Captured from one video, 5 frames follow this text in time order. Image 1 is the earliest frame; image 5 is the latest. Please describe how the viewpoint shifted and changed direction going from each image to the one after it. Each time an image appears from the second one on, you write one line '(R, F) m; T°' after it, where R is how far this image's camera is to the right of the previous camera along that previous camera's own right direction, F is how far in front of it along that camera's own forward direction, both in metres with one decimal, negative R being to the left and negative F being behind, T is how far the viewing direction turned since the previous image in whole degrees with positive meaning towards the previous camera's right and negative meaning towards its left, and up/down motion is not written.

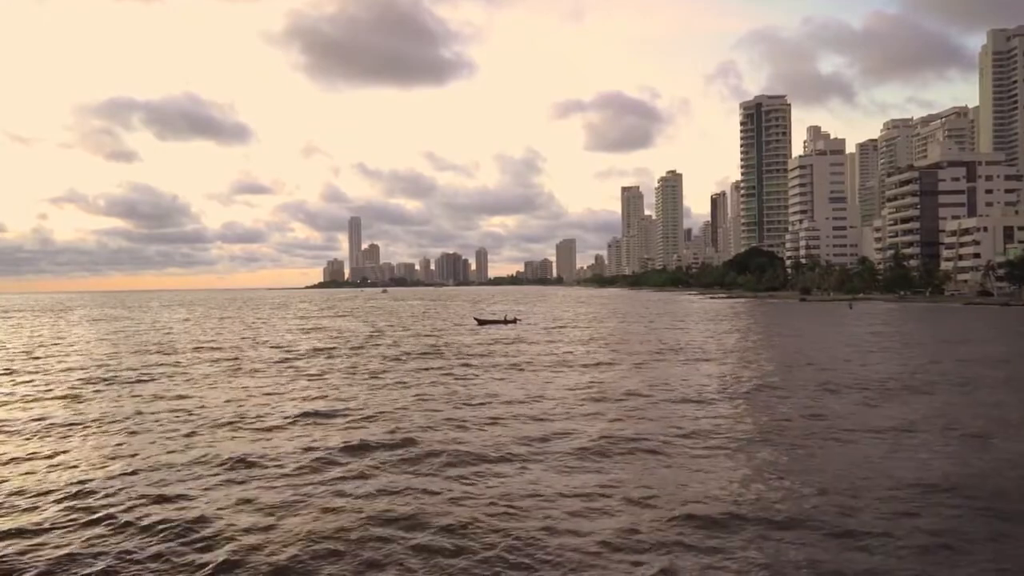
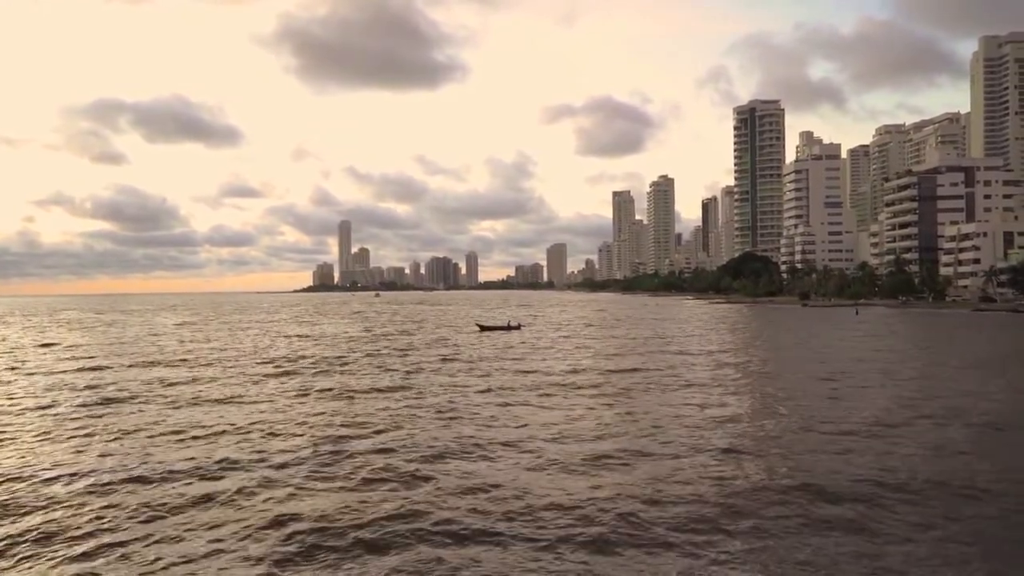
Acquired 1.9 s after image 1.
(-1.1, +1.8) m; +1°
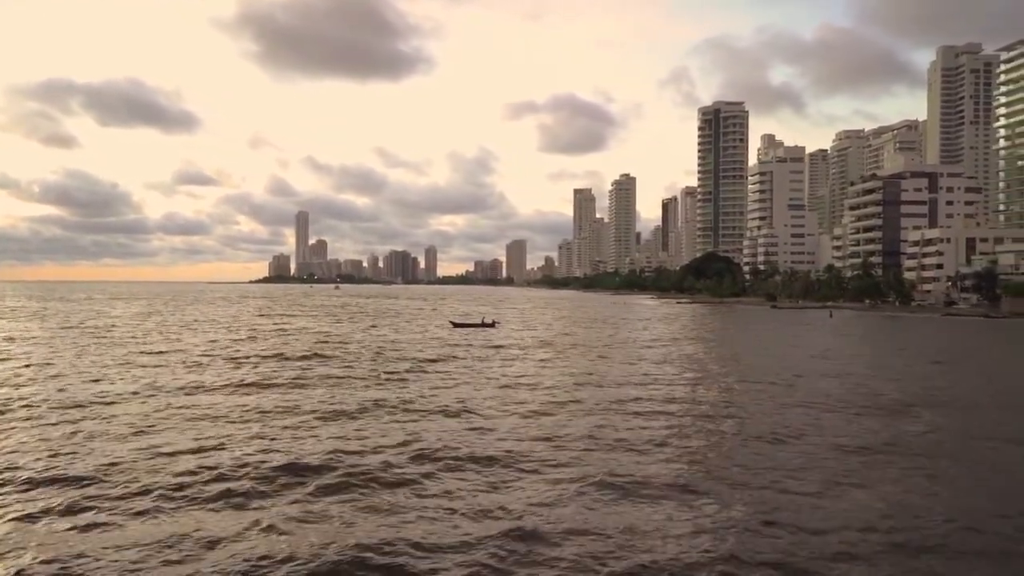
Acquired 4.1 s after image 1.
(-1.5, +2.2) m; +3°
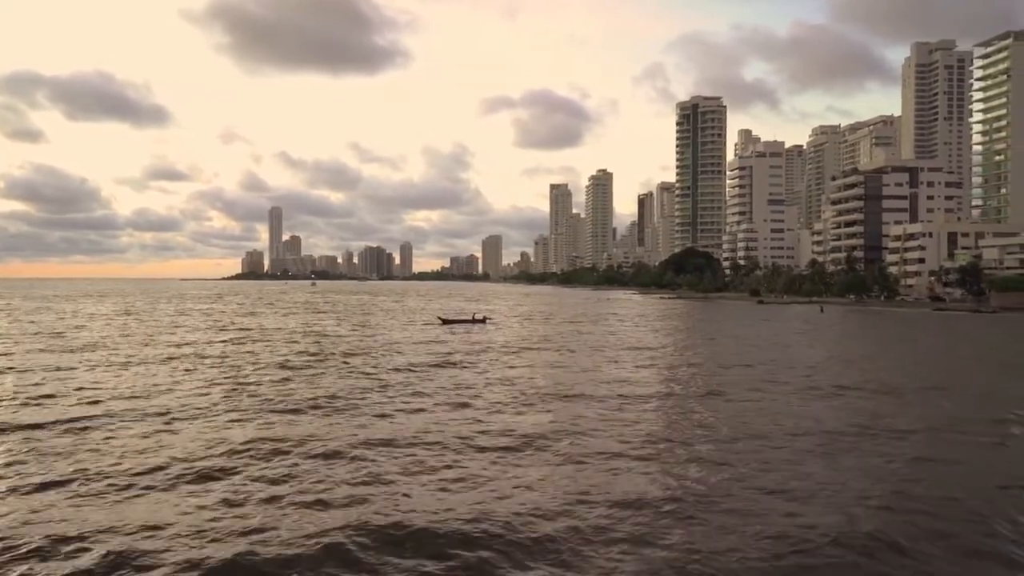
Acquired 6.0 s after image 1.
(-1.3, +1.8) m; +2°
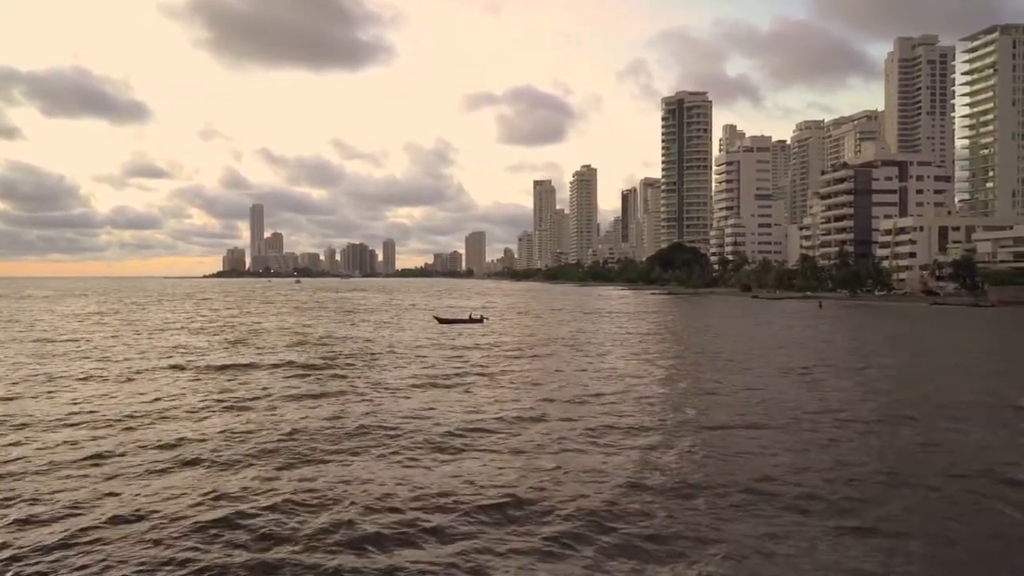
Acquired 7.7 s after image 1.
(-1.2, +1.5) m; +1°
